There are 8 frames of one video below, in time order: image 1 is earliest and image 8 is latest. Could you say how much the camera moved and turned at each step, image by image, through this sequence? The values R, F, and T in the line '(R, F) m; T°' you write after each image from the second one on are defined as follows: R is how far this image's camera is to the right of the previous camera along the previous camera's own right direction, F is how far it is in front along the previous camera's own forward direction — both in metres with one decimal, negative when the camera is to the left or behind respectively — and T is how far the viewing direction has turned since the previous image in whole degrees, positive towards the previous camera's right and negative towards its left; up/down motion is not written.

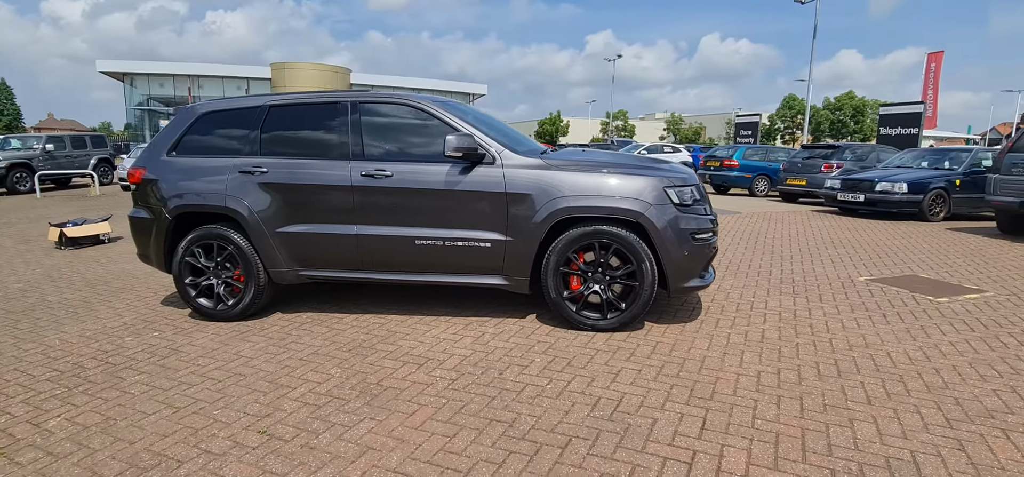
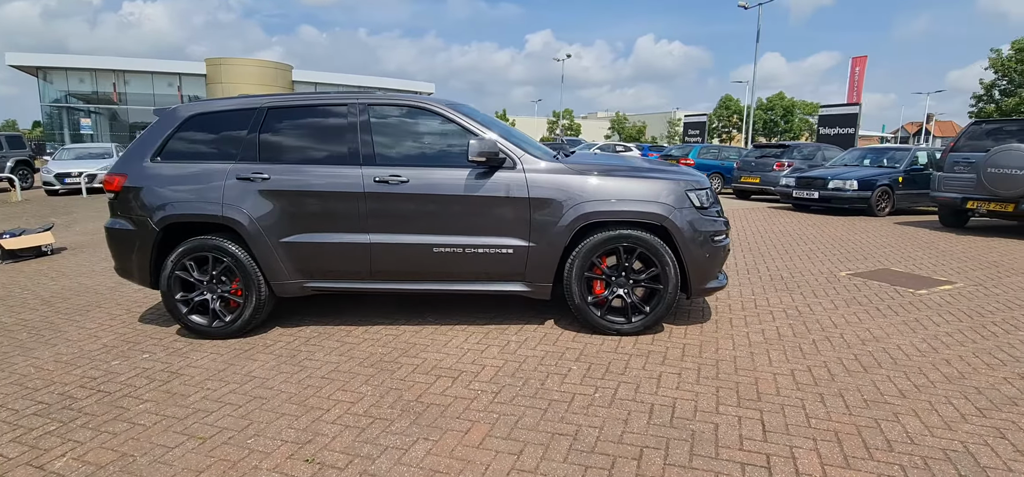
(-0.5, +0.1) m; +6°
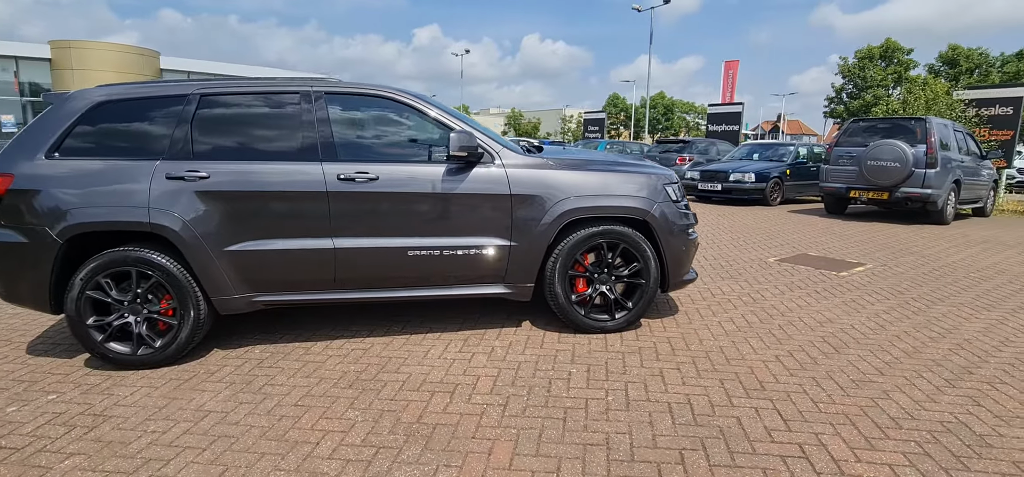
(-0.6, +0.3) m; +11°
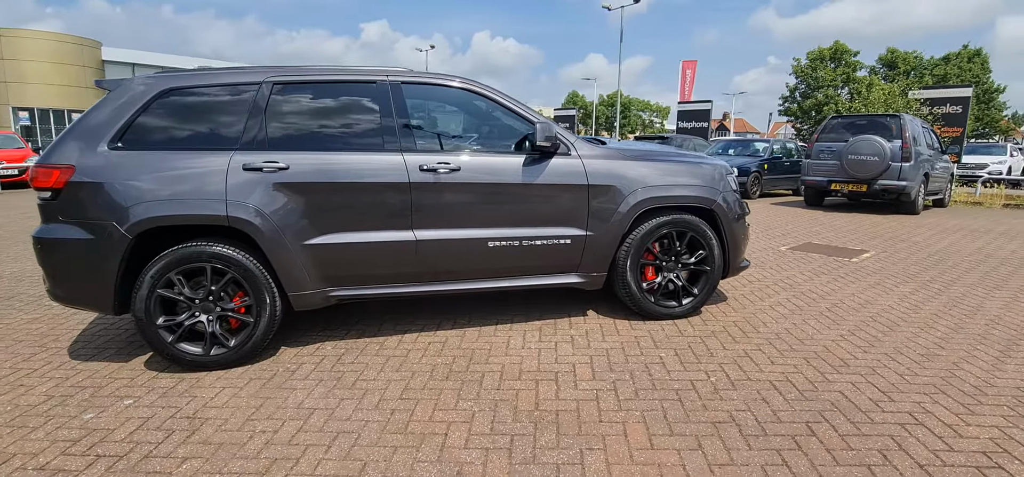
(-0.8, 0.0) m; +5°
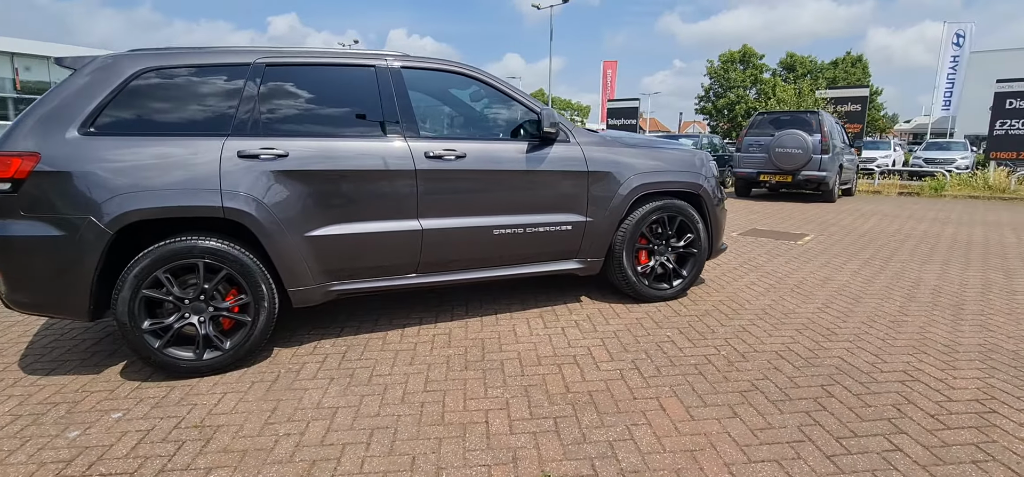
(-0.5, +0.1) m; +8°
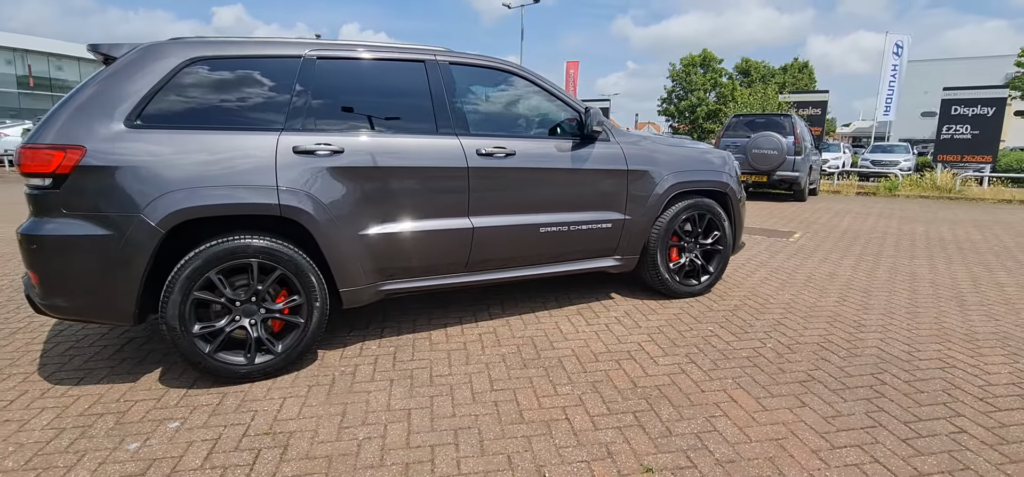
(-0.6, 0.0) m; +5°
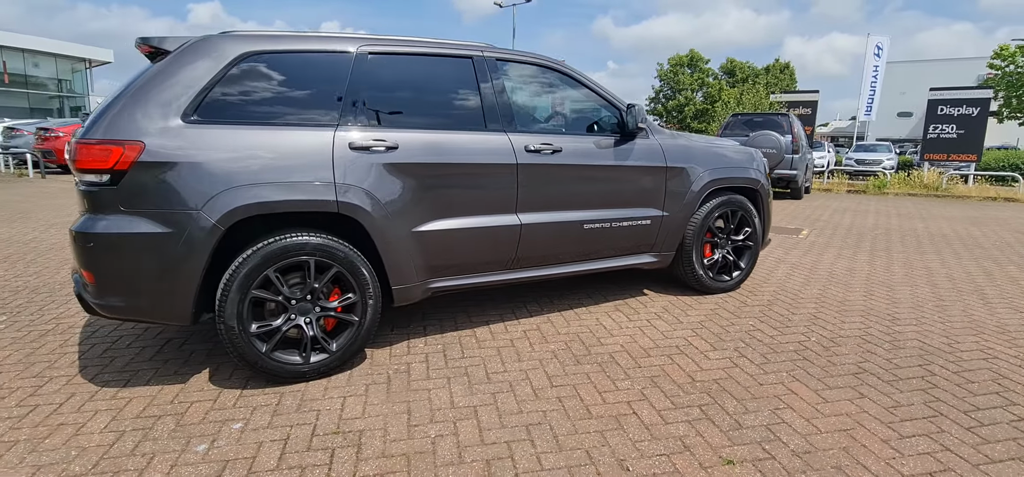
(-0.4, 0.0) m; +2°
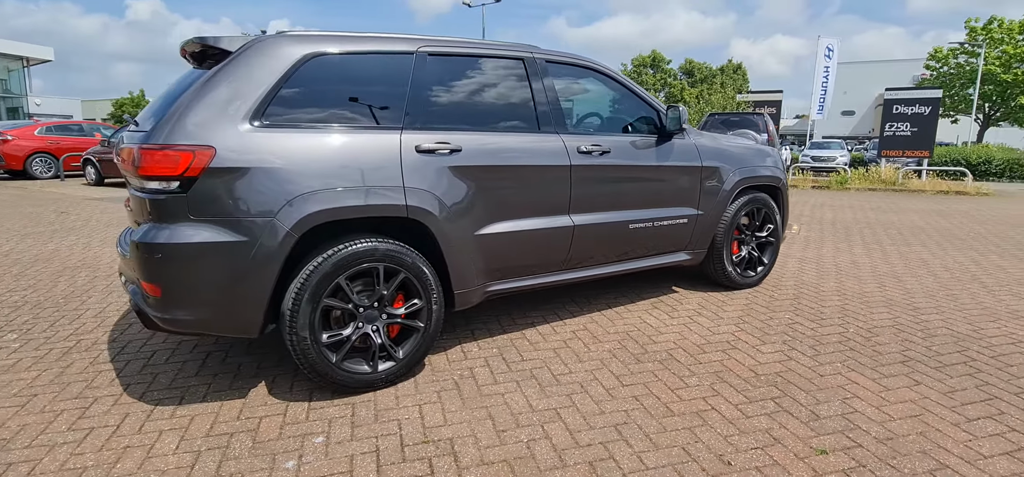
(-0.5, 0.0) m; +4°
